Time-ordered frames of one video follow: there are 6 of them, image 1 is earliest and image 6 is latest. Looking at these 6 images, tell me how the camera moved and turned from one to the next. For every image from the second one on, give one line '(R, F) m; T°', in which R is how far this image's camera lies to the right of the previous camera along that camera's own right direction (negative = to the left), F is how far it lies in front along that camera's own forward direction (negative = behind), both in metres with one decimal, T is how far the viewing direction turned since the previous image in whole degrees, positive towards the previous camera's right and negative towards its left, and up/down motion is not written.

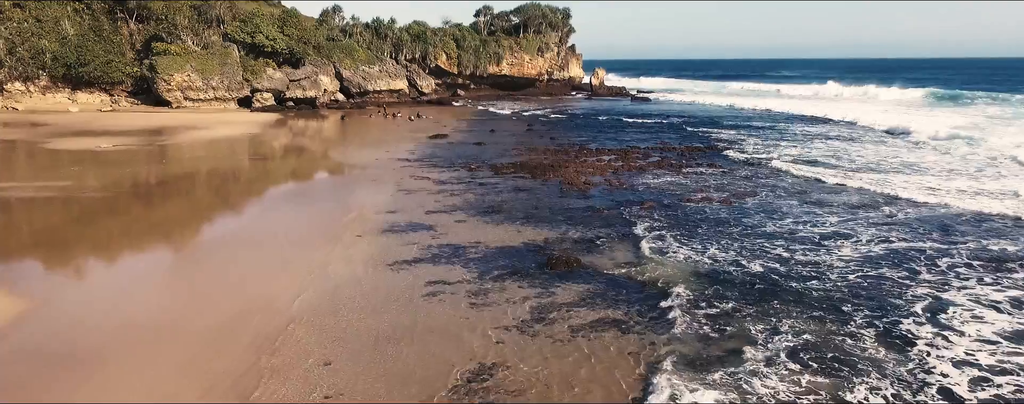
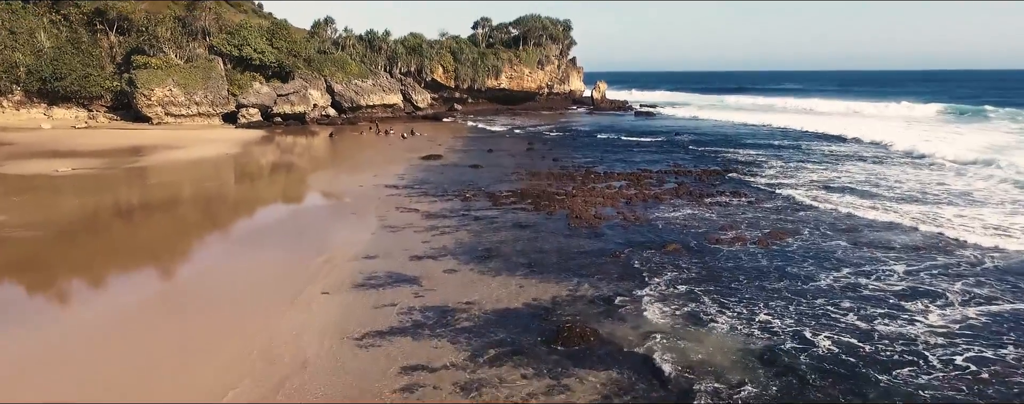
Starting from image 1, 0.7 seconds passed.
(0.0, +2.4) m; 0°
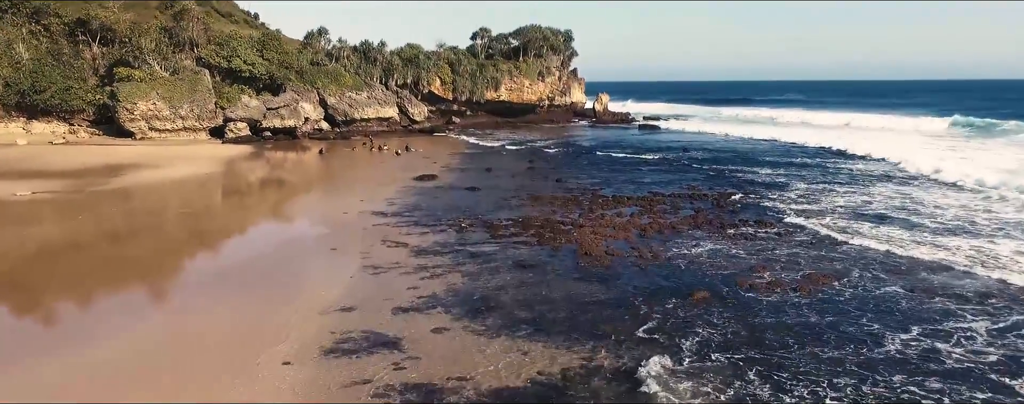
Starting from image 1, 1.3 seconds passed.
(0.0, +1.9) m; 0°
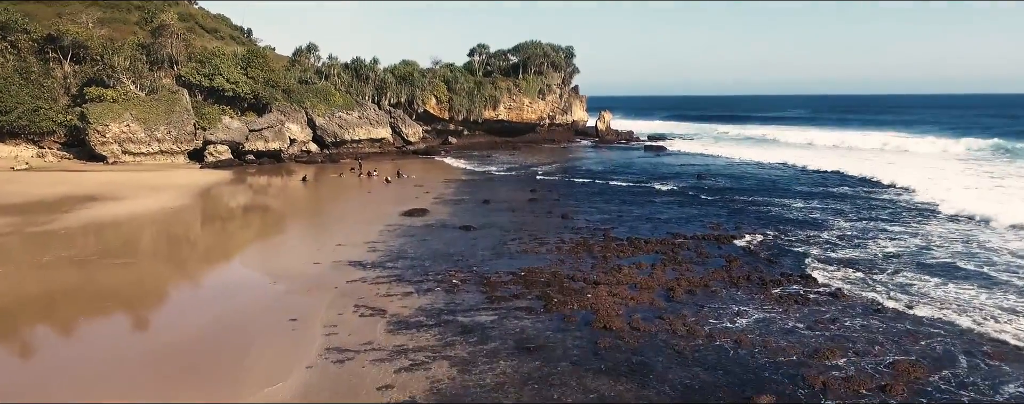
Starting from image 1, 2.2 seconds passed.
(0.0, +2.8) m; 0°
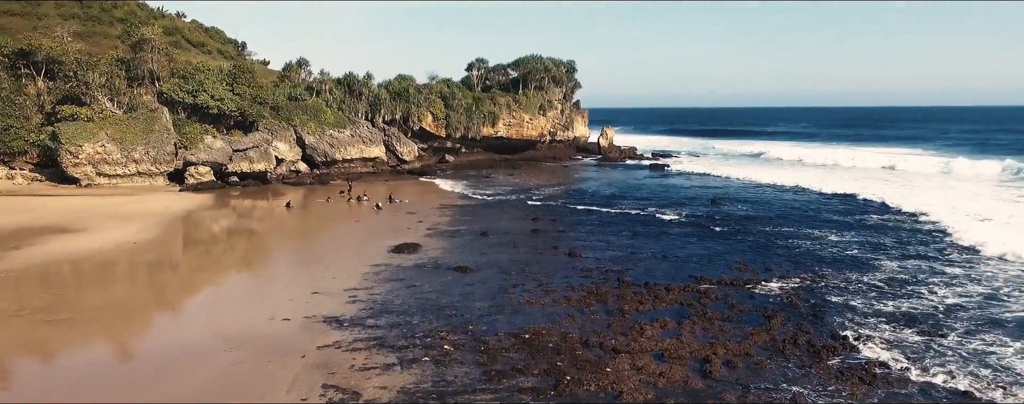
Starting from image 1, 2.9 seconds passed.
(-0.1, +2.3) m; 0°
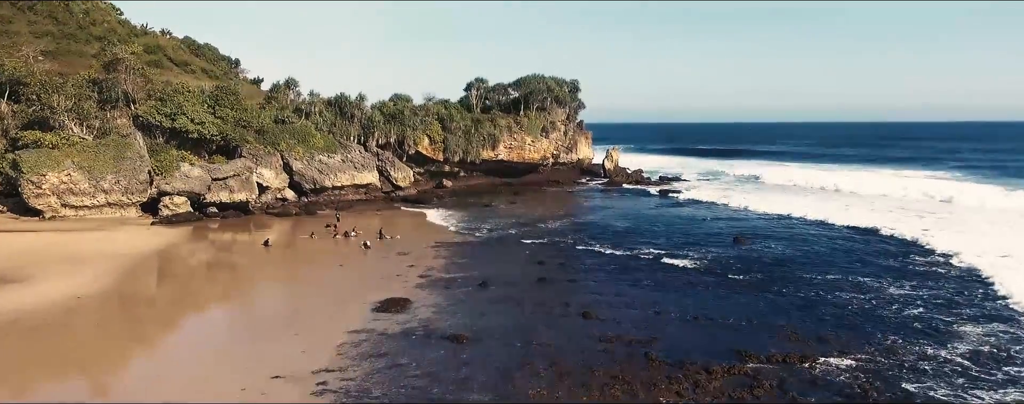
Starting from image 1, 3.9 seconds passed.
(-0.1, +2.9) m; 0°
